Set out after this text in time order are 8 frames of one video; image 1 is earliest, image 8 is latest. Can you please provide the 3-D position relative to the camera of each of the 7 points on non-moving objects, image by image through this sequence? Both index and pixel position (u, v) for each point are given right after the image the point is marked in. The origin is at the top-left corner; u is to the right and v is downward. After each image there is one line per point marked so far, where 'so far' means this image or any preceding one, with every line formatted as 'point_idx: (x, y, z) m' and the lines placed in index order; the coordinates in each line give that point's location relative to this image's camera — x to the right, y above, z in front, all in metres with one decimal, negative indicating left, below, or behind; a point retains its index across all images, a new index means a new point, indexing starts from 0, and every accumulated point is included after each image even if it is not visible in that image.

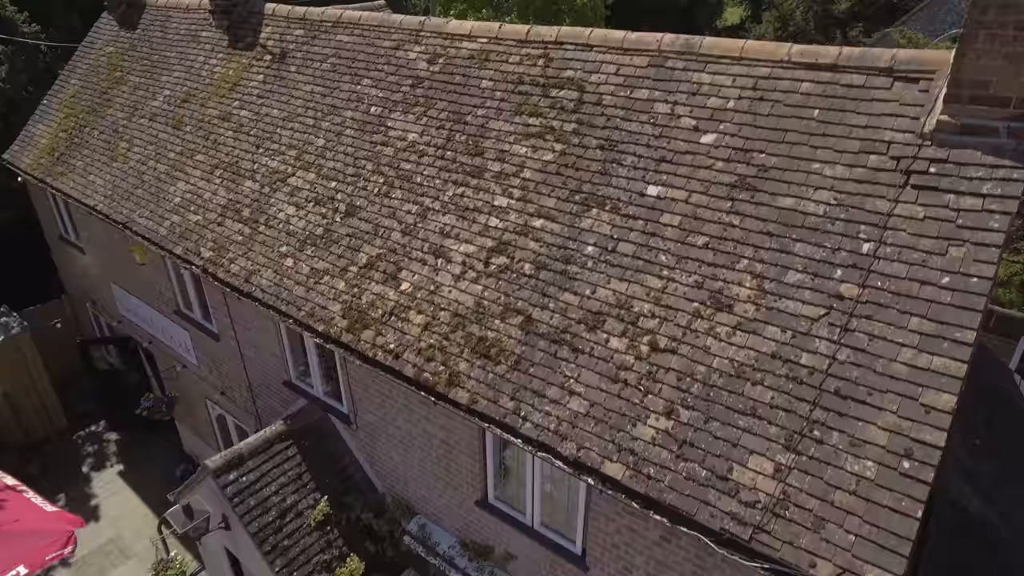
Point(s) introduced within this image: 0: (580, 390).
0: (+0.6, -0.9, +5.5) m
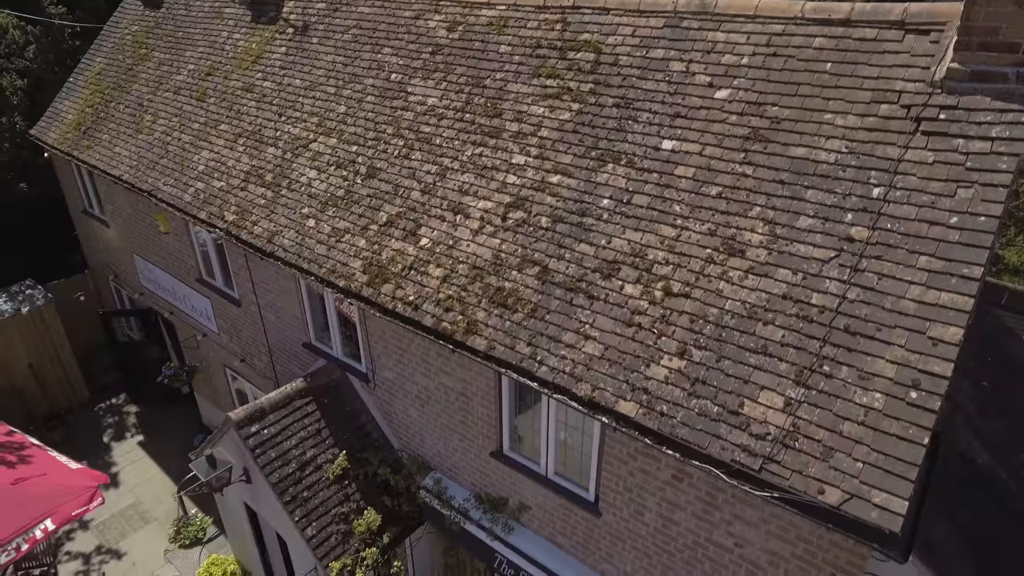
0: (+0.7, -0.4, +5.6) m
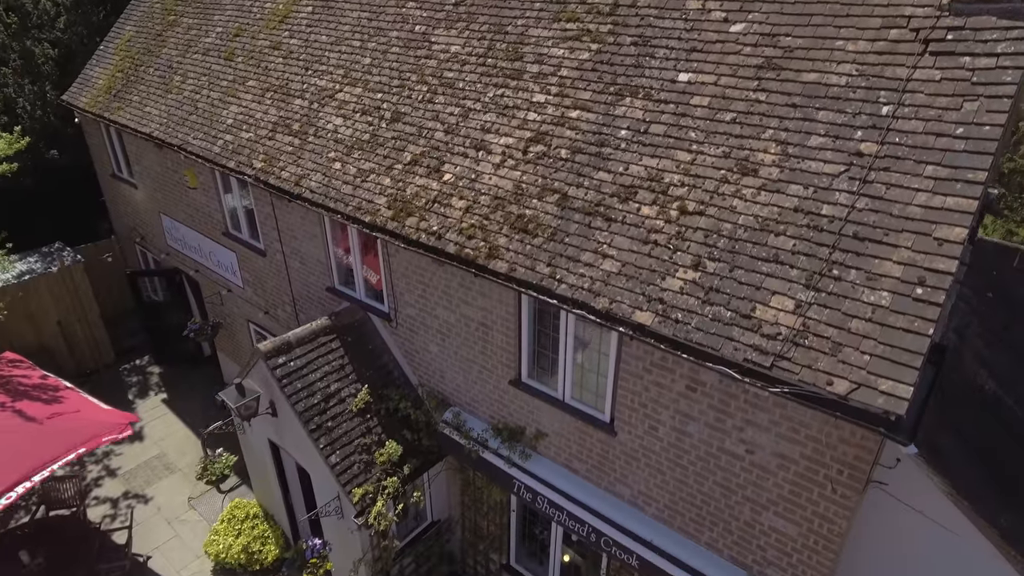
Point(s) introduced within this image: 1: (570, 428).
0: (+0.9, +0.3, +5.9) m
1: (+0.6, -1.4, +6.8) m
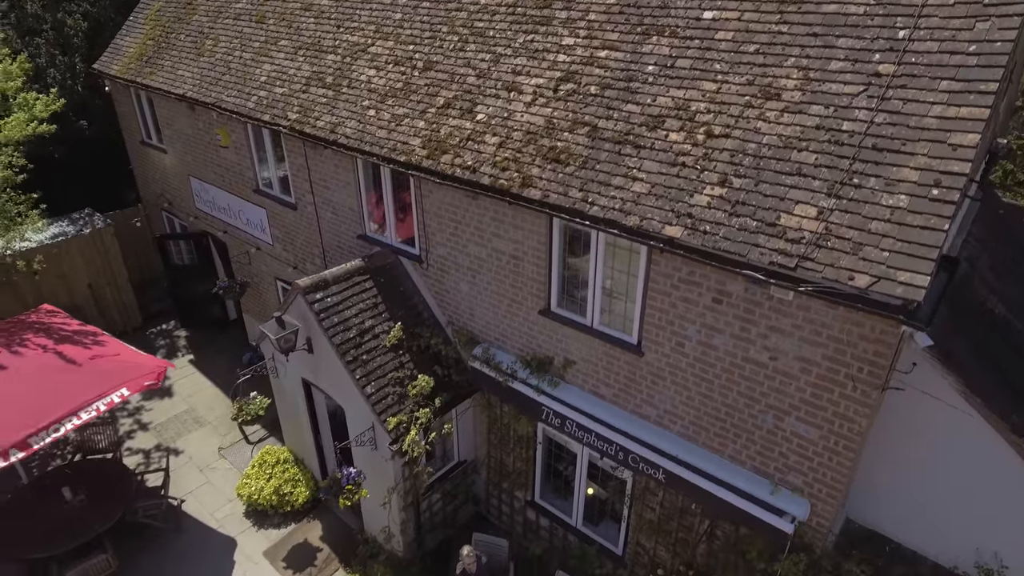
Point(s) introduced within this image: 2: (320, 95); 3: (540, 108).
0: (+1.2, +1.1, +6.2) m
1: (+0.9, -0.7, +7.1) m
2: (-2.7, +2.7, +9.1) m
3: (+0.3, +1.9, +7.2) m
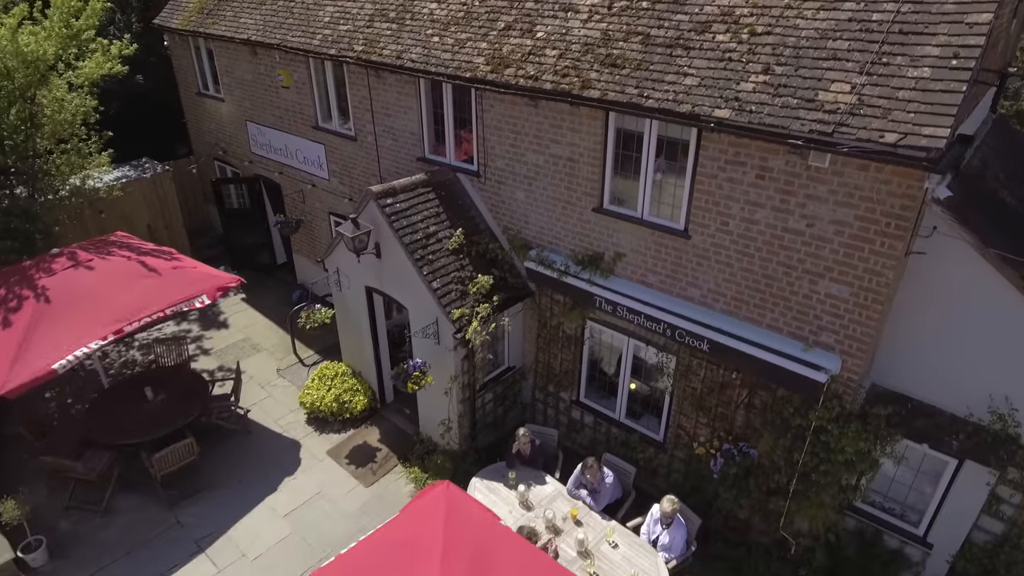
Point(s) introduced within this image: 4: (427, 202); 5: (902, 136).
0: (+1.9, +2.3, +7.1) m
1: (+1.6, +0.6, +7.9) m
2: (-1.9, +3.9, +10.0) m
3: (+1.0, +3.2, +8.0) m
4: (-1.2, +1.2, +9.3) m
5: (+3.4, +1.3, +5.7) m
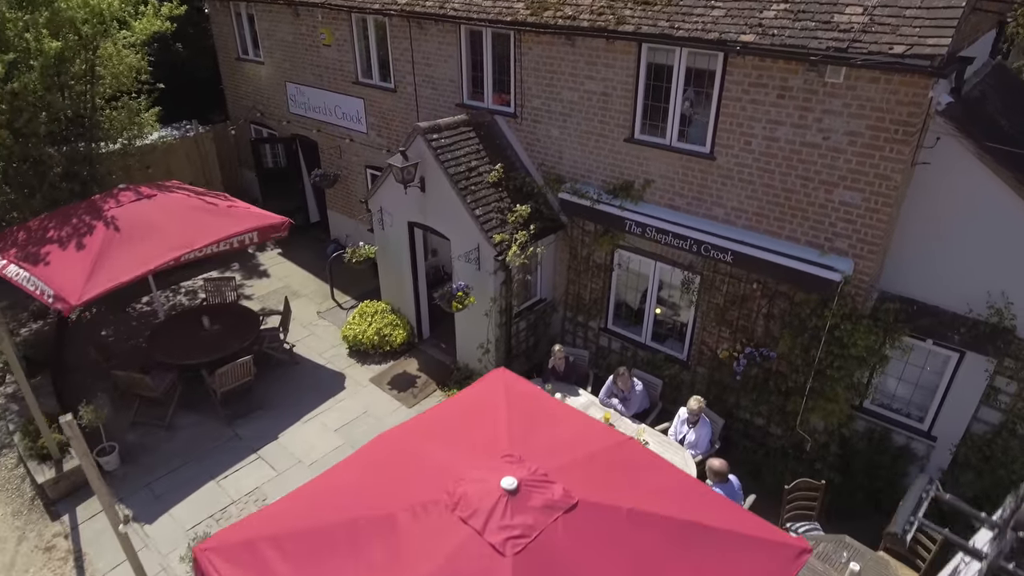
0: (+2.5, +3.4, +7.8) m
1: (+2.2, +1.6, +8.7) m
2: (-1.4, +5.0, +10.8) m
3: (+1.5, +4.3, +8.8) m
4: (-0.7, +2.2, +10.0) m
5: (+3.9, +2.4, +6.5) m
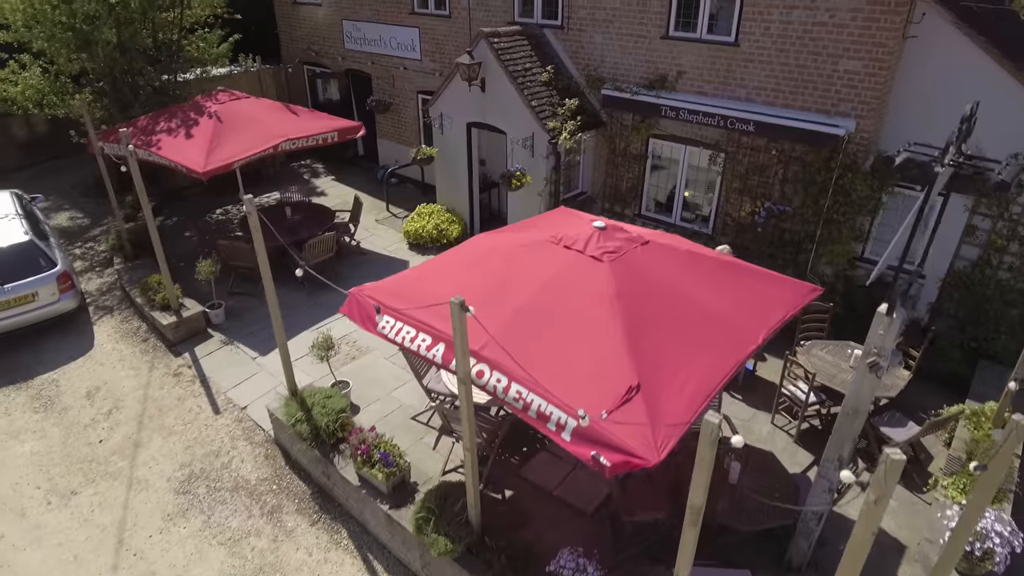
0: (+3.3, +5.4, +9.4) m
1: (+3.0, +3.6, +10.3) m
2: (-0.6, +7.0, +12.4) m
3: (+2.4, +6.3, +10.4) m
4: (+0.2, +4.3, +11.6) m
5: (+4.8, +4.4, +8.1) m
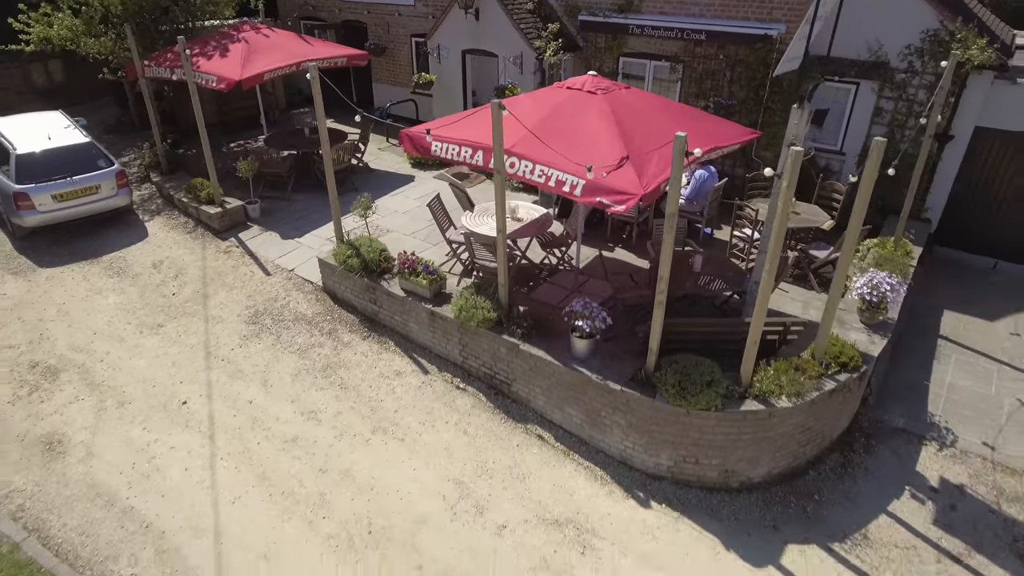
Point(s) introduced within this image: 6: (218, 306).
0: (+3.2, +7.6, +11.6) m
1: (+2.9, +5.8, +12.4) m
2: (-0.9, +9.0, +14.3) m
3: (+2.2, +8.4, +12.5) m
4: (-0.1, +6.3, +13.6) m
5: (+4.7, +6.7, +10.3) m
6: (-4.5, -0.3, +10.1) m
